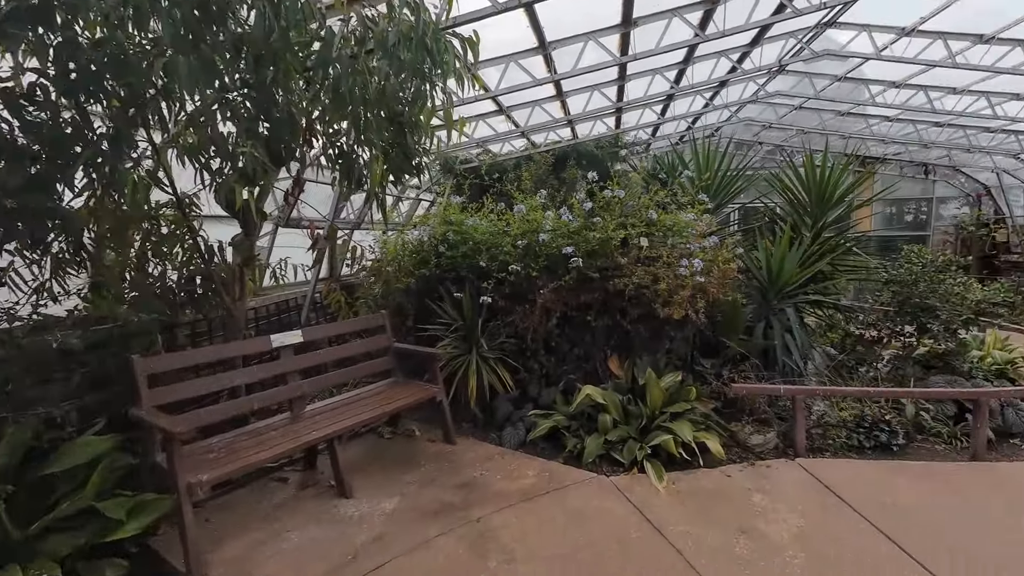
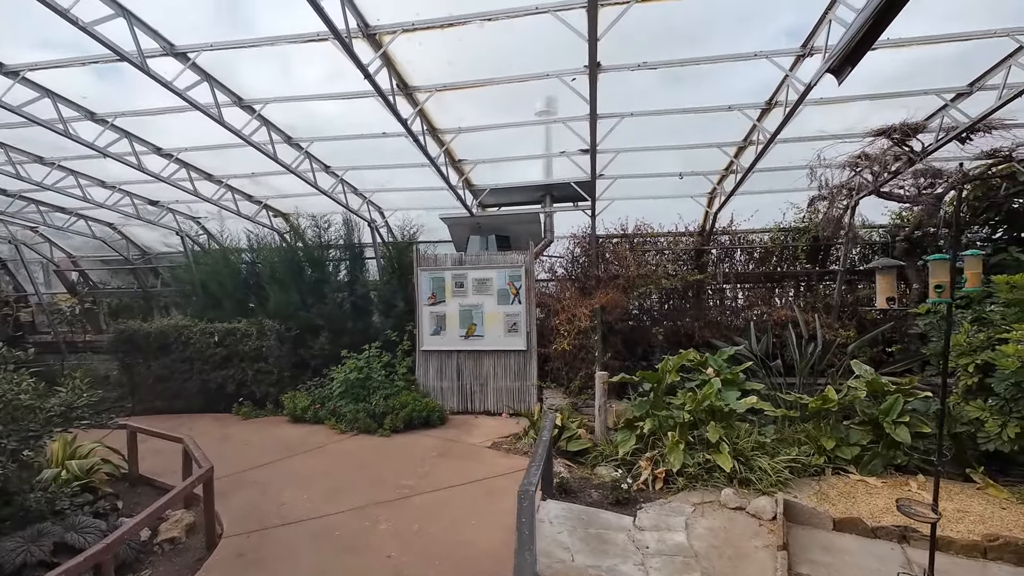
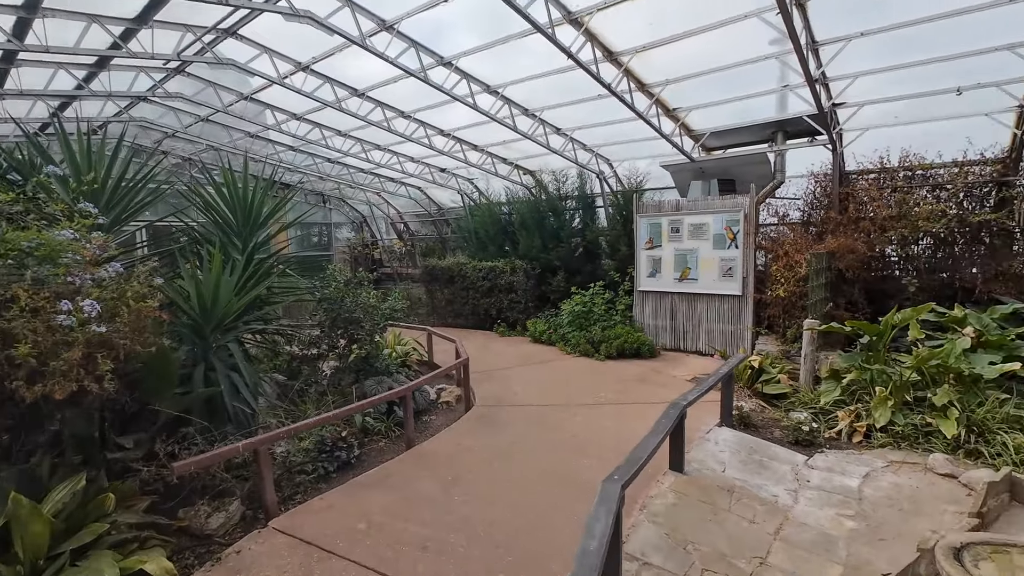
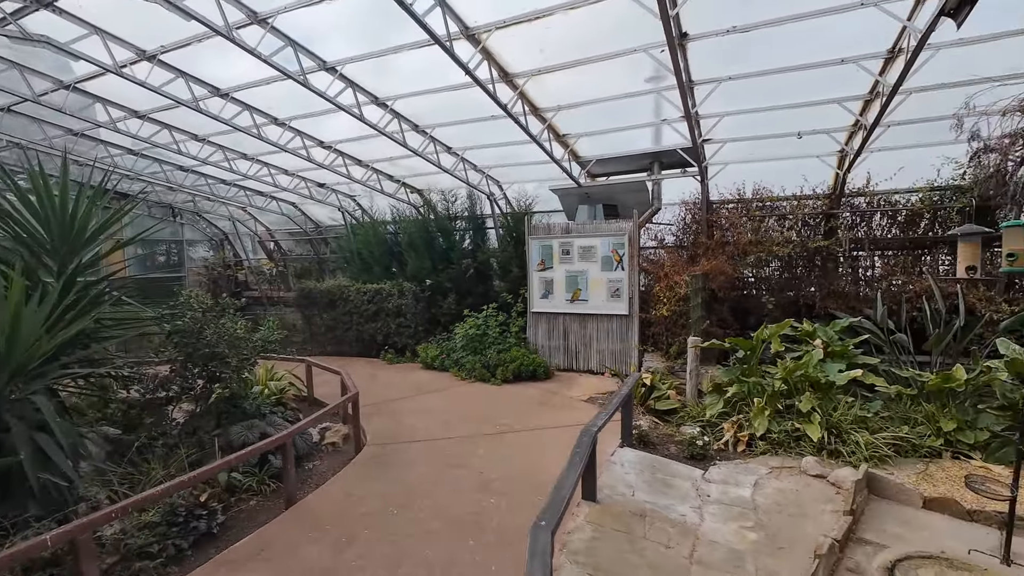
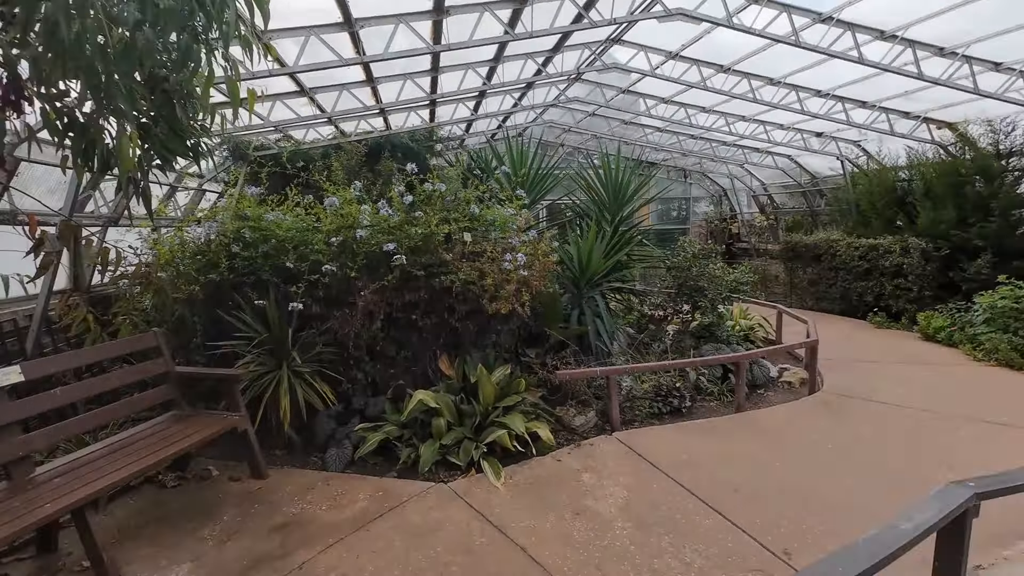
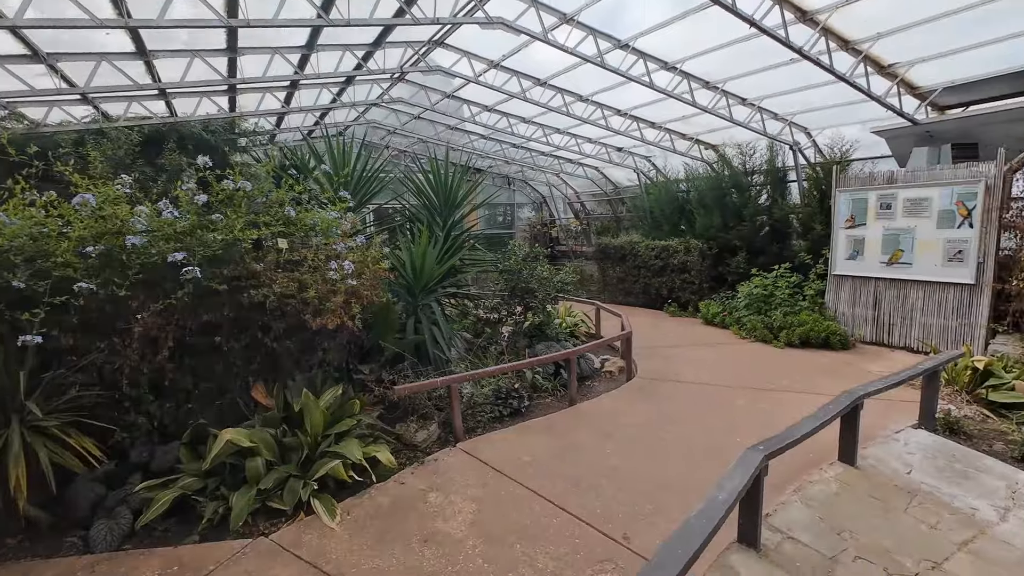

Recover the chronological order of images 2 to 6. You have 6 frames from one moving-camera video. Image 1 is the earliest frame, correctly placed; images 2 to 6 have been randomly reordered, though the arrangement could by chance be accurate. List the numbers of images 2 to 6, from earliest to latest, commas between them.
5, 6, 3, 4, 2
